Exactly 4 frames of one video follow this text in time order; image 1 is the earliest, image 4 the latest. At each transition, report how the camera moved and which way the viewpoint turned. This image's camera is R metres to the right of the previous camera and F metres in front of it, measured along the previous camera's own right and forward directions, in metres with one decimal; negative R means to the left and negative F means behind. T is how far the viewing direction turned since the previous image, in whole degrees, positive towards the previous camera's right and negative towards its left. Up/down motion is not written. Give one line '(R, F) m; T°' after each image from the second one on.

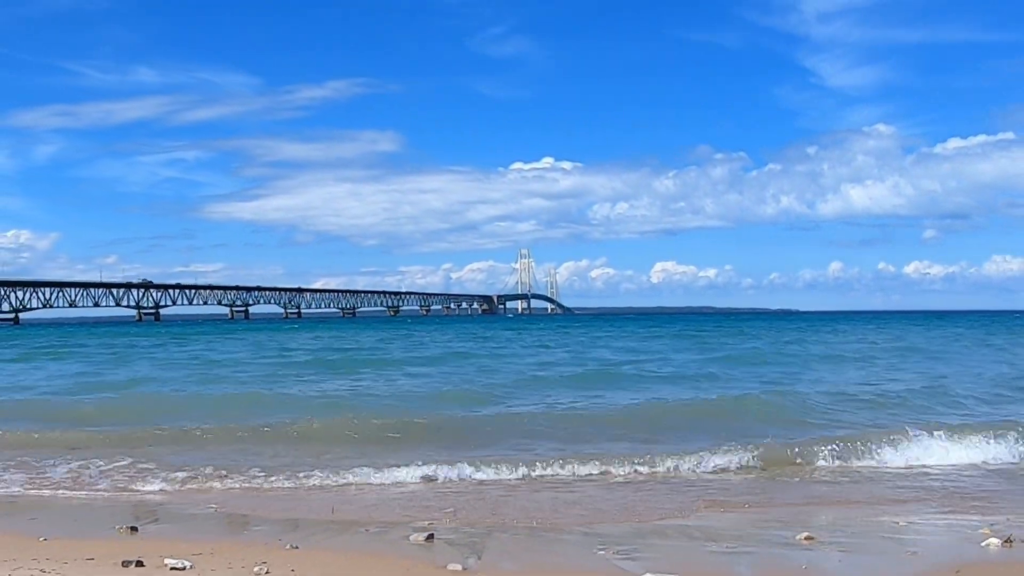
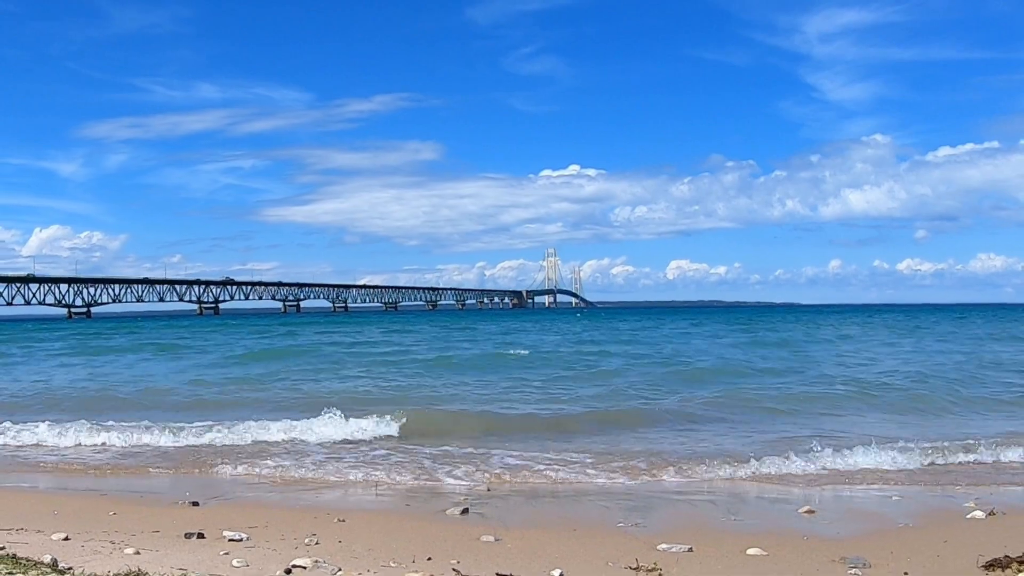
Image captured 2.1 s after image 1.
(0.0, -0.7) m; -2°
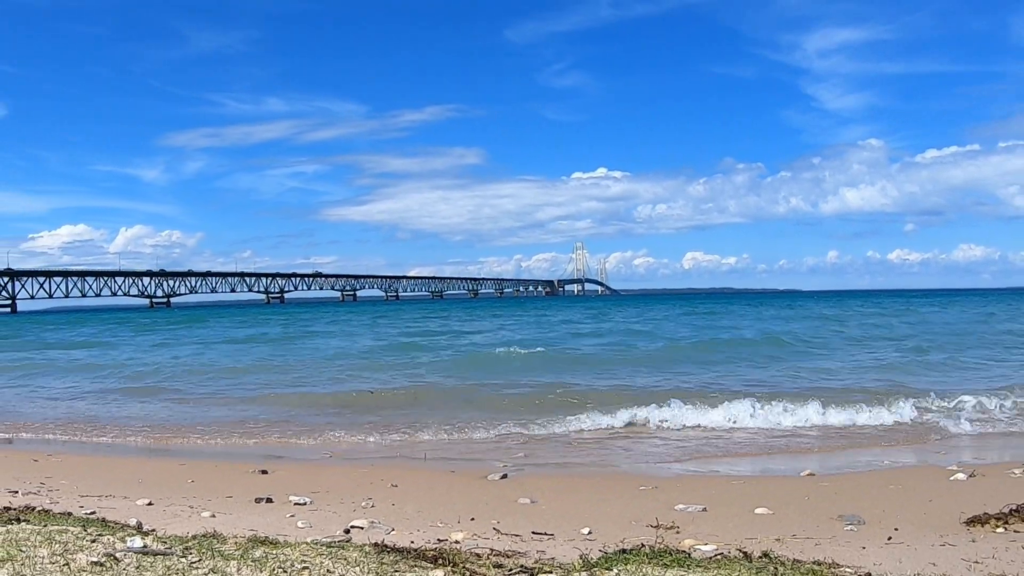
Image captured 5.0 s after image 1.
(0.0, -1.0) m; -3°
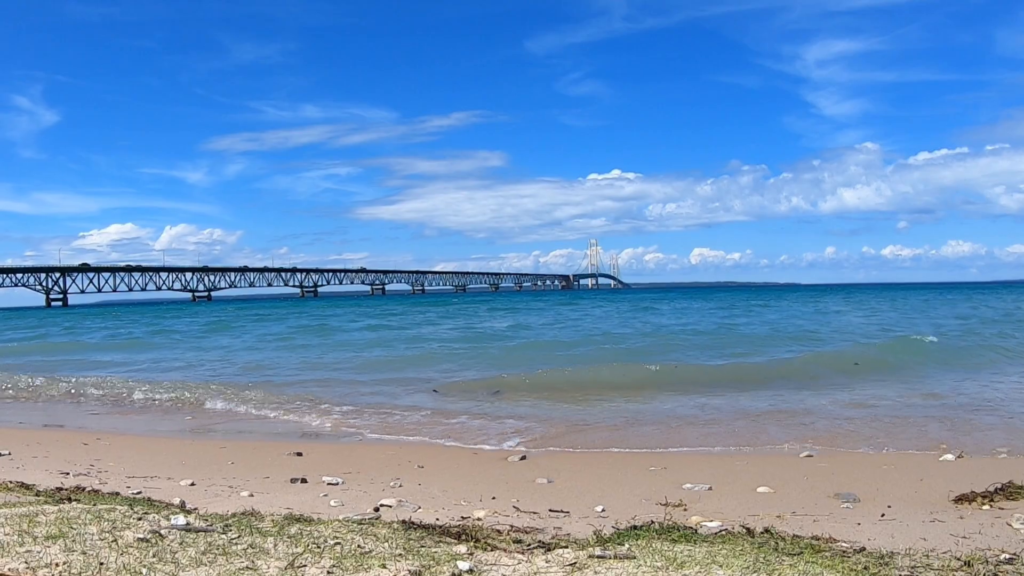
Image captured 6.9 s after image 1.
(0.0, -0.6) m; -2°
